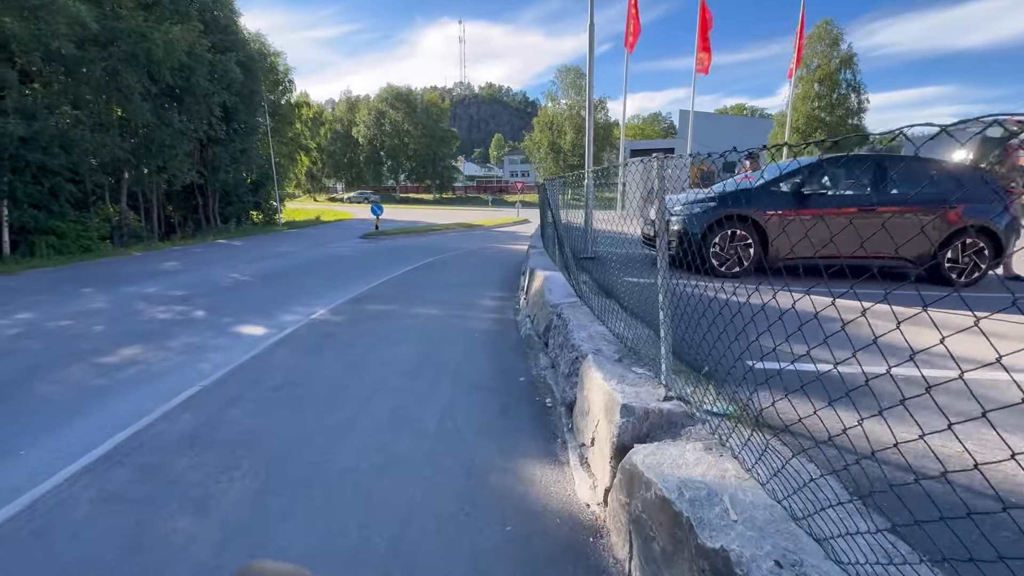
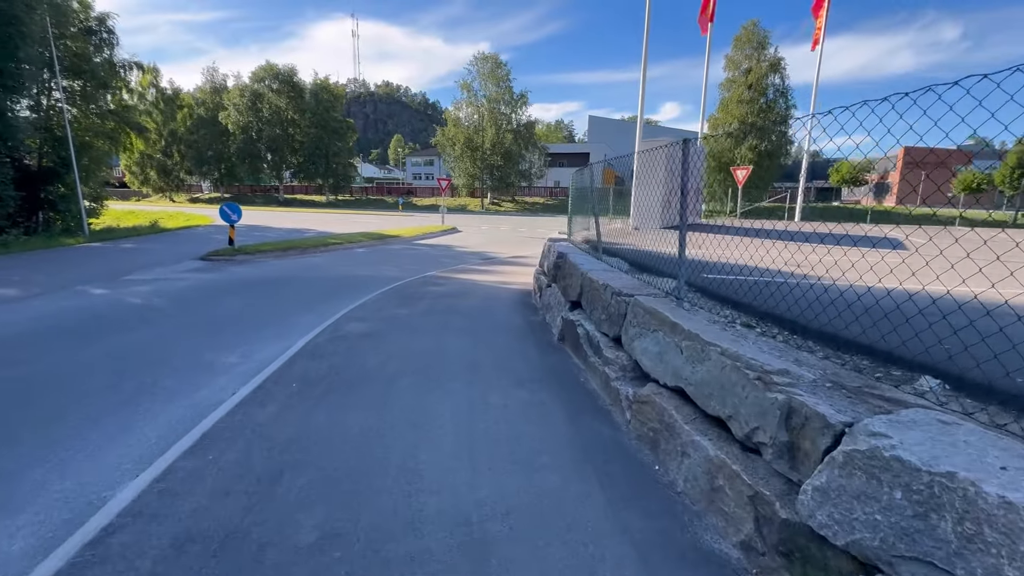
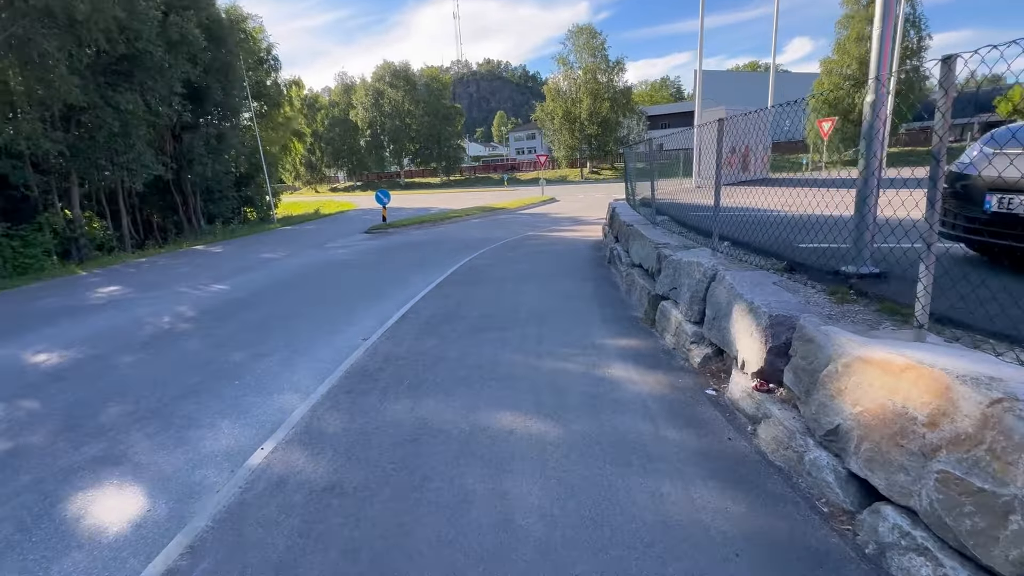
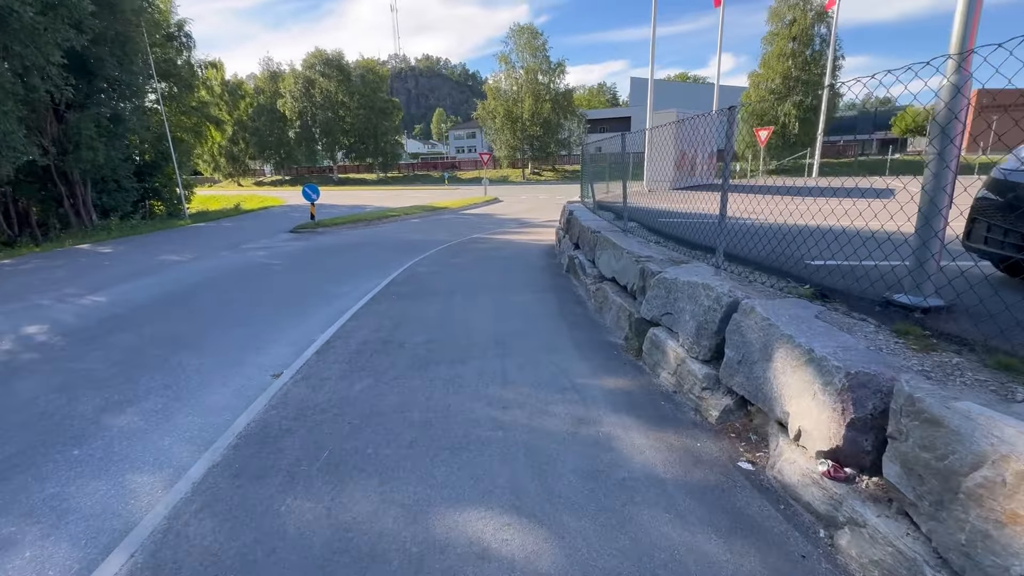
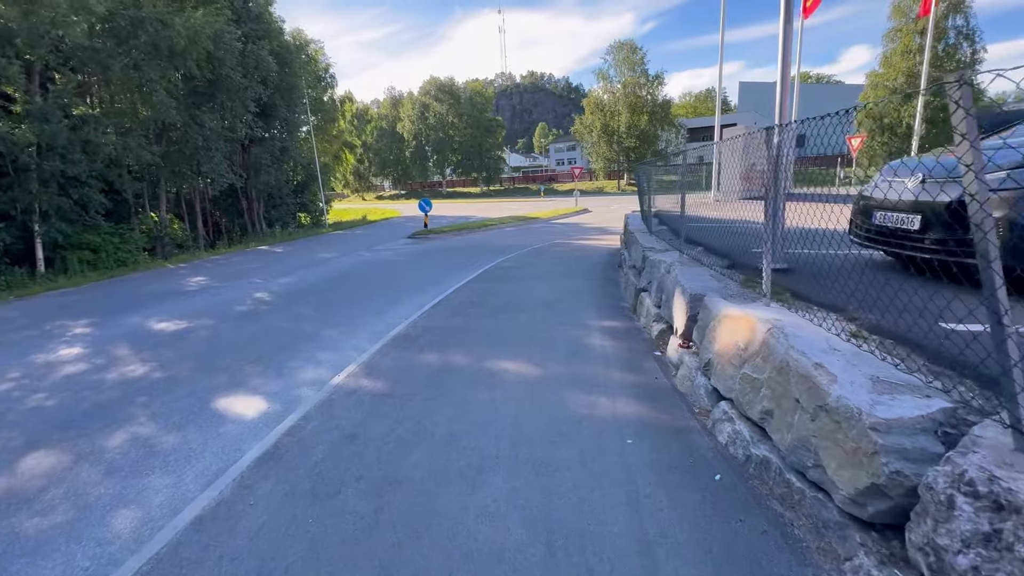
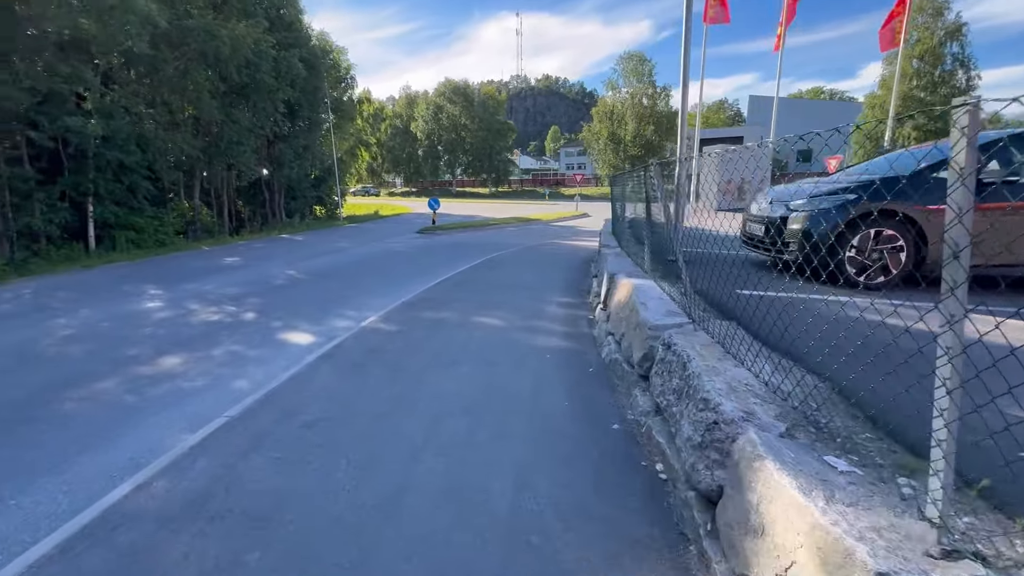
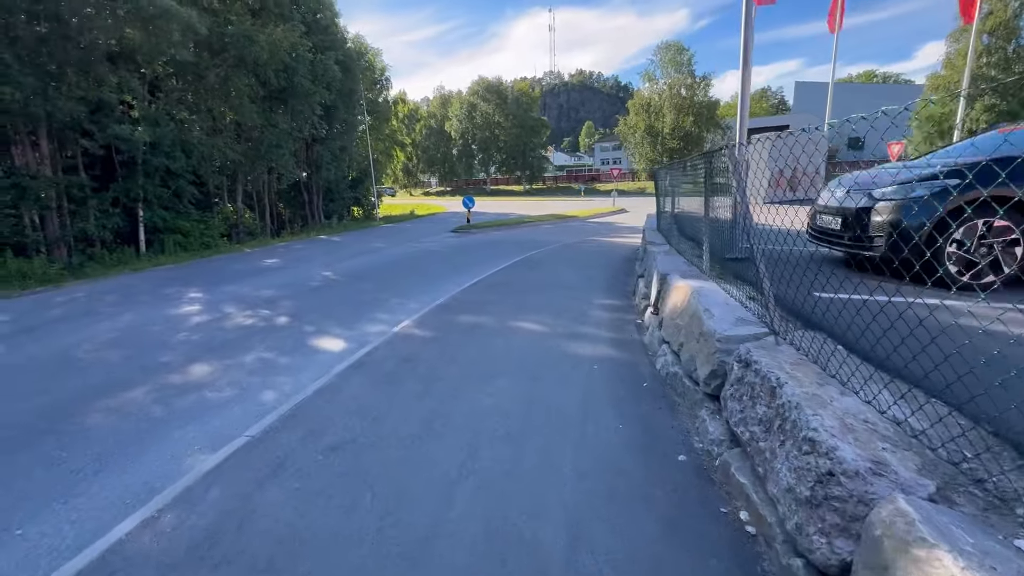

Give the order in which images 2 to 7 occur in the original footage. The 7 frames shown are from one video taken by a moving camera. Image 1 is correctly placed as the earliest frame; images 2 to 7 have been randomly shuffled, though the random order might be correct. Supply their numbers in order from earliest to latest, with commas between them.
6, 7, 5, 3, 4, 2
